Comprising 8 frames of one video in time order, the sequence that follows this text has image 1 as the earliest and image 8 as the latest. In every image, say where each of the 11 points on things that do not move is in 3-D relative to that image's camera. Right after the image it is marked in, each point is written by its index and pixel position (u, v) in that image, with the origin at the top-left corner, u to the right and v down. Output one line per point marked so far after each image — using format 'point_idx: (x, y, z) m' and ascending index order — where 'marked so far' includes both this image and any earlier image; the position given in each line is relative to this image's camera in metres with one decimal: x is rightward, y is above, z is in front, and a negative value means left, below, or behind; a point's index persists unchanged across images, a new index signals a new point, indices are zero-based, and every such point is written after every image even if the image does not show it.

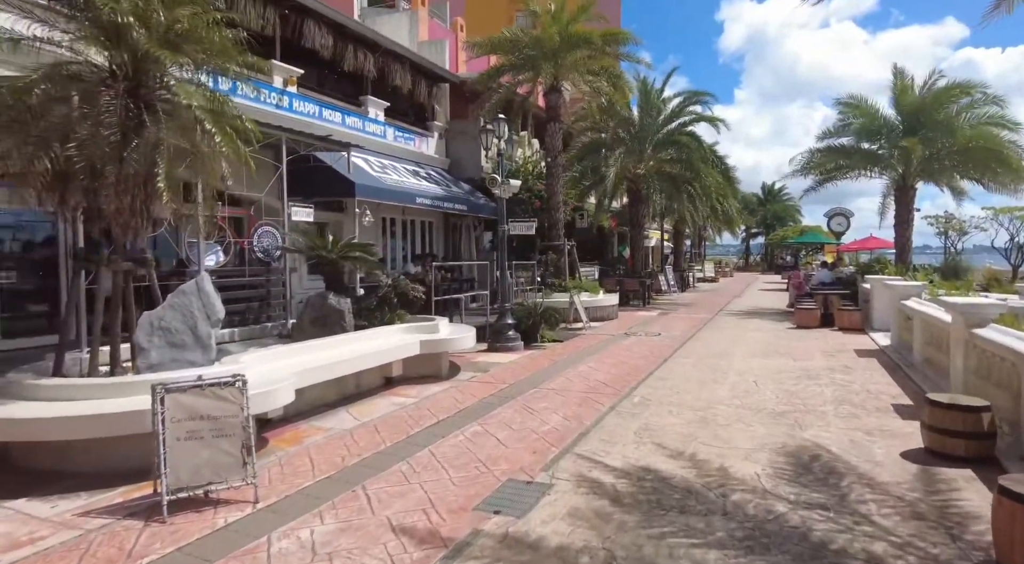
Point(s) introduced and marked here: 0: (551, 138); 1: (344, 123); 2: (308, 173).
0: (+1.1, +4.2, +18.6) m
1: (-4.1, +3.9, +15.9) m
2: (-4.3, +2.2, +13.5) m
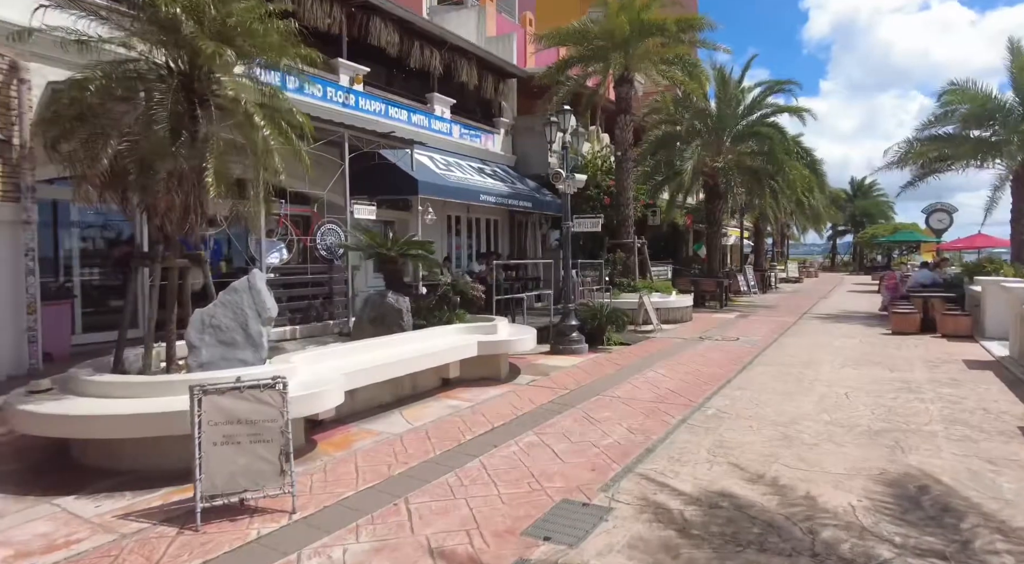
0: (+3.0, +4.2, +17.8) m
1: (-2.5, +4.0, +15.7) m
2: (-2.9, +2.3, +13.4) m
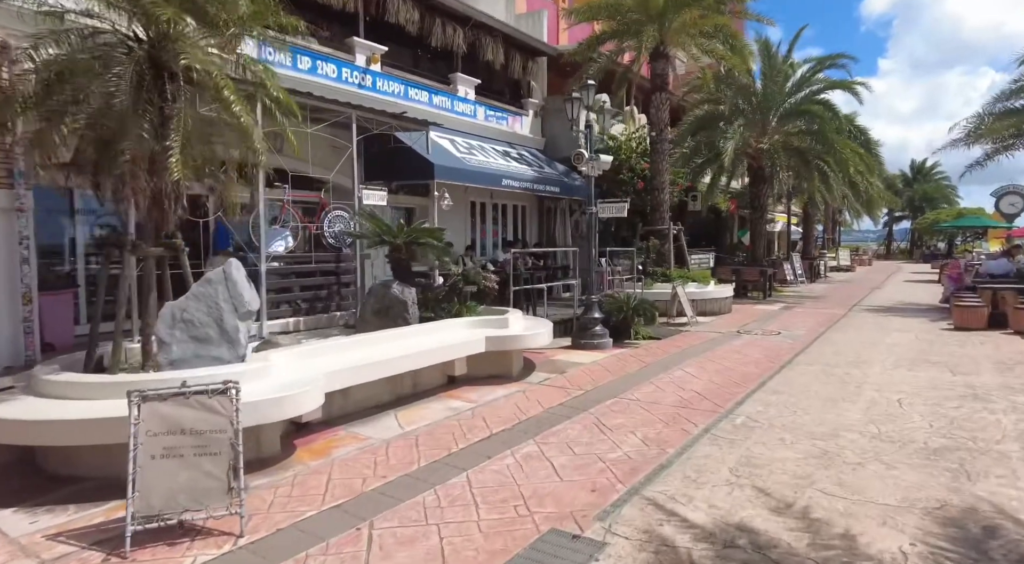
0: (+3.8, +4.5, +16.8) m
1: (-1.9, +4.2, +15.1) m
2: (-2.5, +2.5, +12.8) m
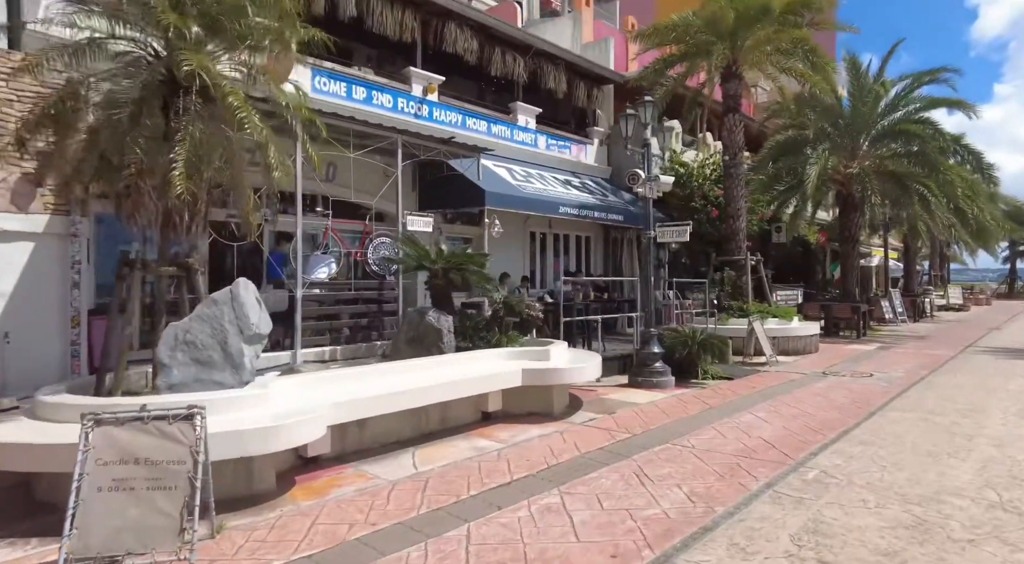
0: (+5.3, +3.7, +15.7) m
1: (-0.5, +3.5, +14.7) m
2: (-1.4, +1.9, +12.5) m
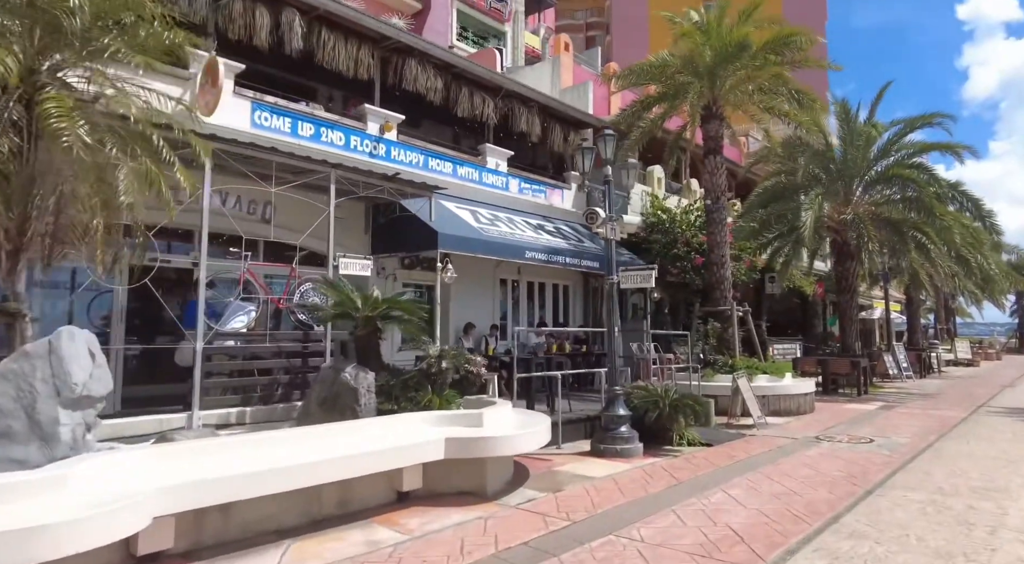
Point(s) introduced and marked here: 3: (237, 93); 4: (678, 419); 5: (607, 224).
0: (+4.6, +2.5, +14.8) m
1: (-1.2, +2.4, +13.8) m
2: (-2.1, +1.0, +11.5) m
3: (-4.4, +3.0, +10.3) m
4: (+2.4, -2.0, +9.3) m
5: (+1.4, +0.8, +9.0) m
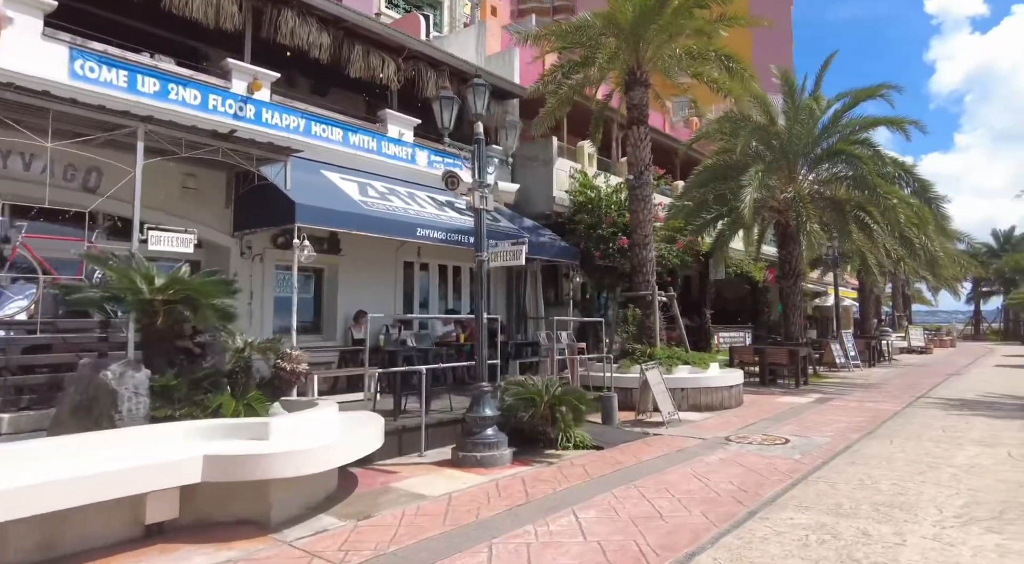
0: (+2.6, +2.8, +13.5) m
1: (-3.2, +2.7, +12.3) m
2: (-4.0, +1.3, +9.9) m
3: (-6.2, +3.3, +8.6) m
4: (+0.6, -1.7, +7.9) m
5: (-0.4, +1.1, +7.6) m
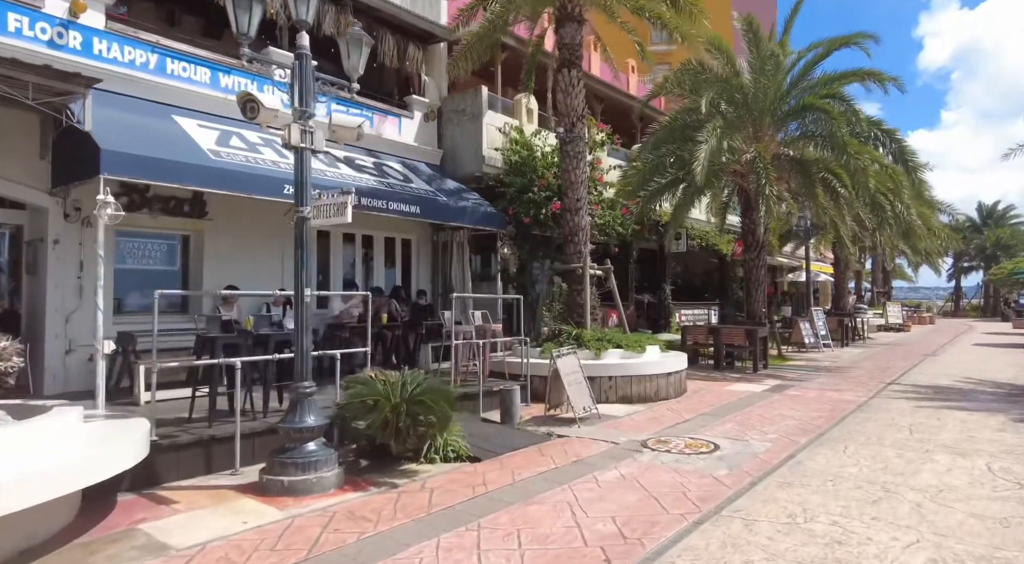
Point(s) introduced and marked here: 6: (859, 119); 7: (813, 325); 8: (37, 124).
0: (+1.0, +3.4, +11.5) m
1: (-4.8, +3.2, +10.2) m
2: (-5.5, +1.7, +7.9) m
3: (-7.7, +3.7, +6.5) m
4: (-0.9, -1.4, +6.1) m
5: (-1.9, +1.4, +5.6) m
6: (+7.9, +3.7, +14.6) m
7: (+9.0, -1.3, +19.1) m
8: (-6.3, +2.1, +8.4) m
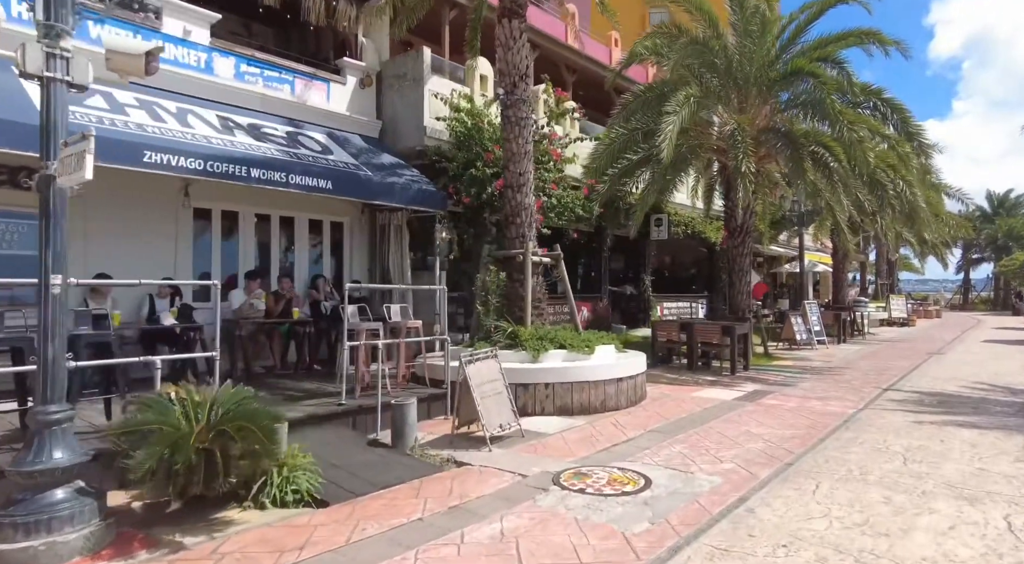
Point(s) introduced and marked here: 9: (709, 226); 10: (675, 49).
0: (0.0, +3.5, +9.8) m
1: (-5.8, +3.4, +8.6) m
2: (-6.6, +1.8, +6.3) m
3: (-8.8, +3.8, +4.9) m
4: (-2.0, -1.3, +4.5) m
5: (-3.0, +1.5, +4.0) m
6: (+6.9, +3.9, +12.8) m
7: (+8.0, -1.0, +17.4) m
8: (-7.3, +2.2, +6.8) m
9: (+5.8, +1.7, +19.0) m
10: (+3.4, +4.9, +13.4) m
